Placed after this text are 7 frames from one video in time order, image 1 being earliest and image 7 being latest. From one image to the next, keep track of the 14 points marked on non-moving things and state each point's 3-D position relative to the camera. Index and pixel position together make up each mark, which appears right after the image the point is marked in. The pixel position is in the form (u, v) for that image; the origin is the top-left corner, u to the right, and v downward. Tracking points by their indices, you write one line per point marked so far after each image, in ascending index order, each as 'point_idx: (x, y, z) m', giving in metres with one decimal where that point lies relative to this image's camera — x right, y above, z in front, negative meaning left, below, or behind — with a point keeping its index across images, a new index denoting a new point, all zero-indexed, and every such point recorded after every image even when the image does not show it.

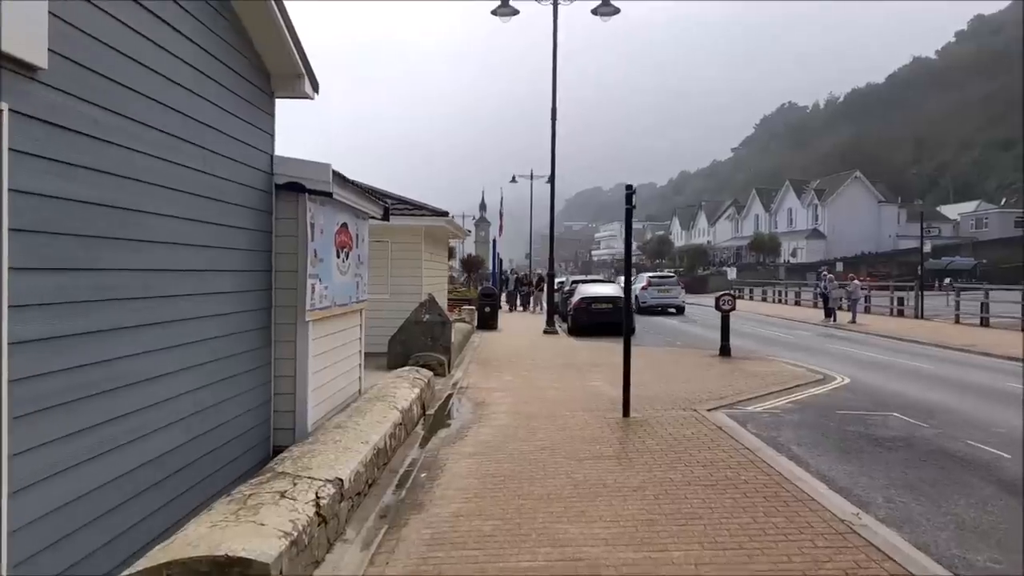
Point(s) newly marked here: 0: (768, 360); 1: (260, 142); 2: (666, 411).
0: (+4.9, -1.4, +14.8) m
1: (-2.2, +1.3, +6.7) m
2: (+1.8, -1.5, +9.0) m
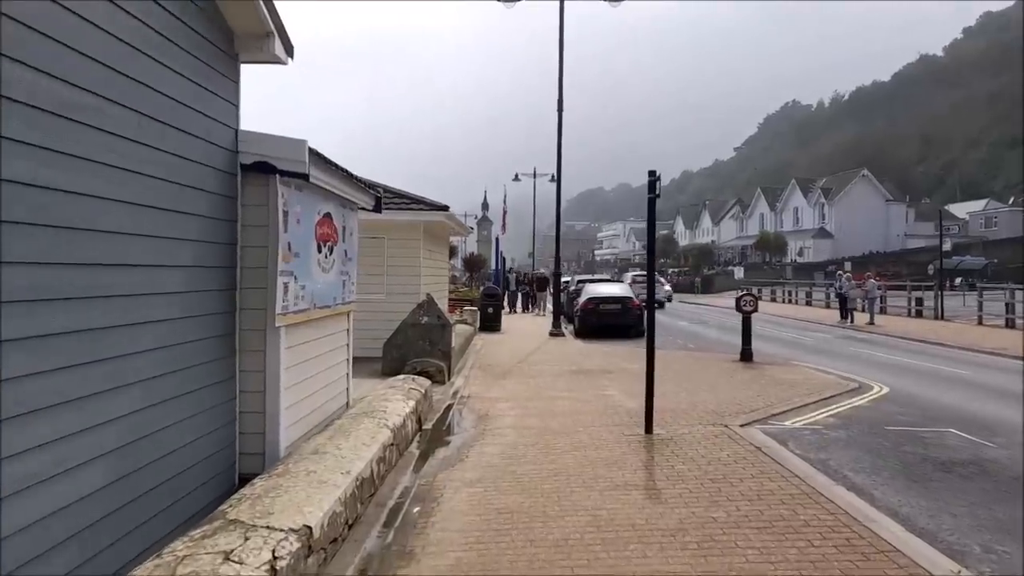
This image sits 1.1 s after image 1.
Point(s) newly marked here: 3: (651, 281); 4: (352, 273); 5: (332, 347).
0: (+5.0, -1.4, +13.7) m
1: (-2.1, +1.3, +5.7) m
2: (+1.9, -1.5, +7.9) m
3: (+1.4, +0.1, +7.9) m
4: (-1.7, +0.2, +8.0) m
5: (-1.8, -0.6, +7.4) m
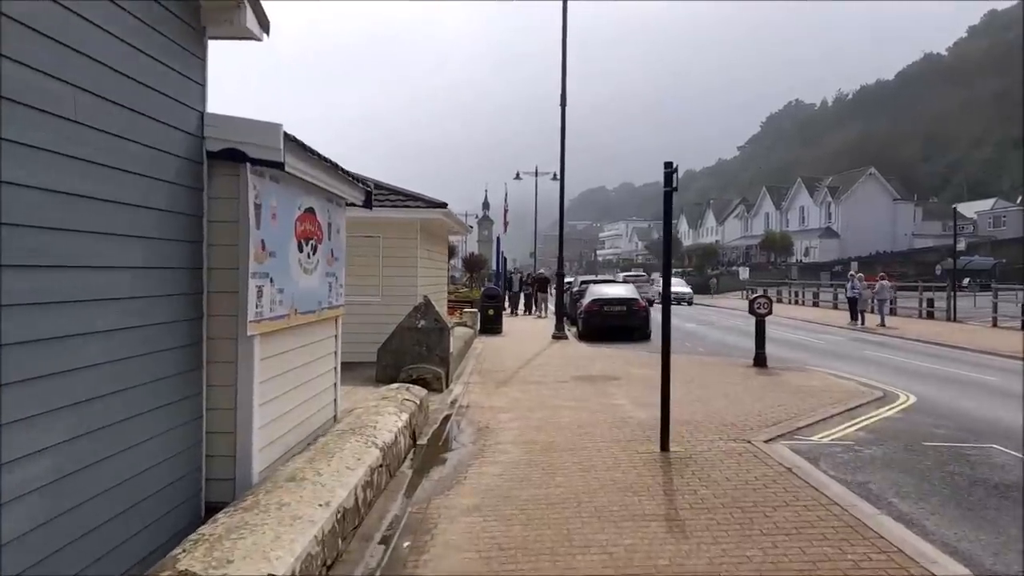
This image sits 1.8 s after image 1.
0: (+5.0, -1.4, +13.0) m
1: (-2.1, +1.2, +5.0) m
2: (+1.9, -1.5, +7.3) m
3: (+1.4, 0.0, +7.2) m
4: (-1.6, +0.1, +7.4) m
5: (-1.7, -0.6, +6.8) m
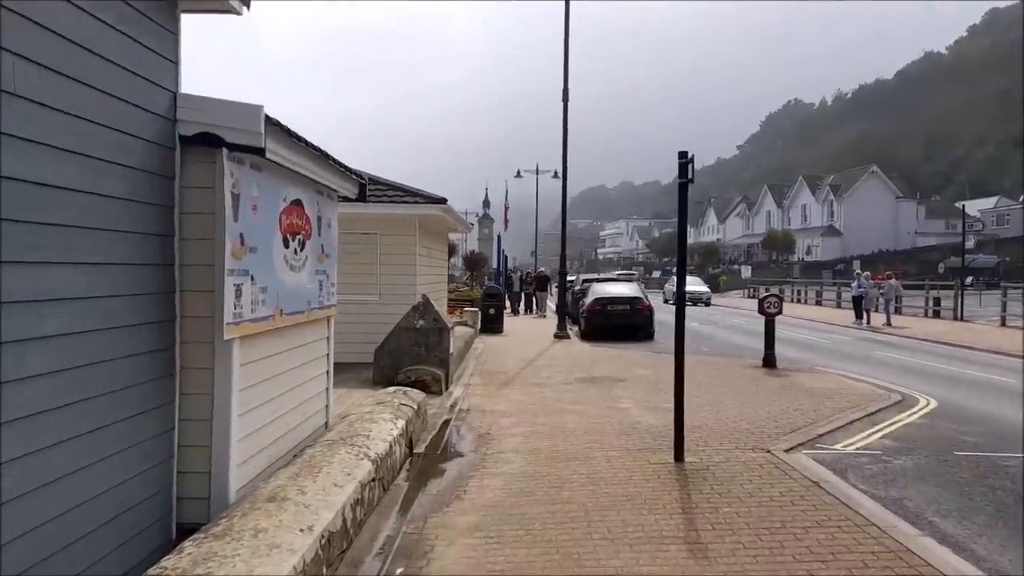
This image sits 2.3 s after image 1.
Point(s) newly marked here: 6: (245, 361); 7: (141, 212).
0: (+5.0, -1.4, +12.6) m
1: (-2.0, +1.2, +4.5) m
2: (+1.9, -1.5, +6.8) m
3: (+1.5, 0.0, +6.7) m
4: (-1.6, +0.1, +6.9) m
5: (-1.7, -0.6, +6.3) m
6: (-1.7, -0.5, +4.9) m
7: (-2.1, +0.4, +4.2) m
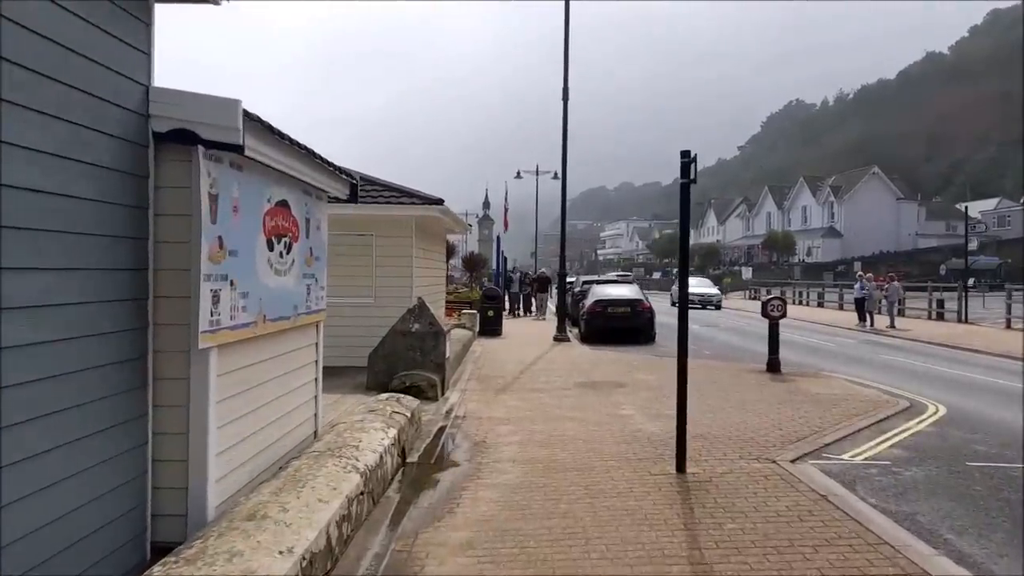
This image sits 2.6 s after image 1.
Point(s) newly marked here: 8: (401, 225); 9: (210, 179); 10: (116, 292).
0: (+5.0, -1.4, +12.3) m
1: (-2.1, +1.2, +4.3) m
2: (+1.9, -1.5, +6.5) m
3: (+1.4, 0.0, +6.5) m
4: (-1.7, +0.1, +6.6) m
5: (-1.7, -0.6, +6.0) m
6: (-1.8, -0.5, +4.7) m
7: (-2.1, +0.4, +4.0) m
8: (-1.8, +1.0, +12.6) m
9: (-1.7, +0.6, +4.4) m
10: (-2.1, 0.0, +4.1) m
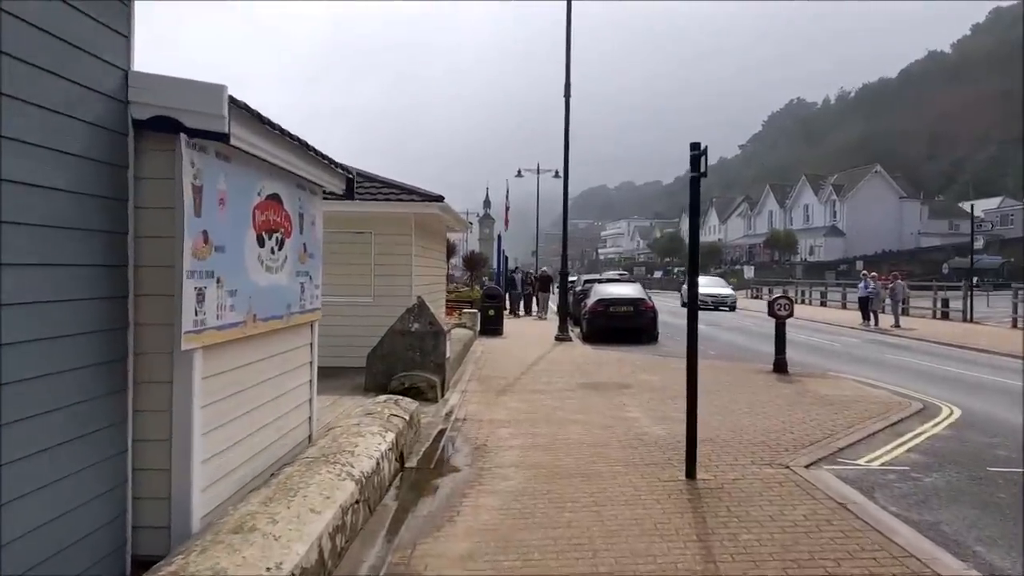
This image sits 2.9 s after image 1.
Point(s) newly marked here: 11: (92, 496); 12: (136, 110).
0: (+5.0, -1.4, +12.0) m
1: (-2.1, +1.2, +4.0) m
2: (+1.9, -1.5, +6.3) m
3: (+1.4, 0.0, +6.2) m
4: (-1.6, +0.1, +6.4) m
5: (-1.7, -0.6, +5.8) m
6: (-1.7, -0.5, +4.4) m
7: (-2.1, +0.4, +3.7) m
8: (-1.8, +1.1, +12.3) m
9: (-1.7, +0.6, +4.2) m
10: (-2.1, 0.0, +3.8) m
11: (-2.1, -1.0, +3.8) m
12: (-2.0, +0.9, +4.0) m
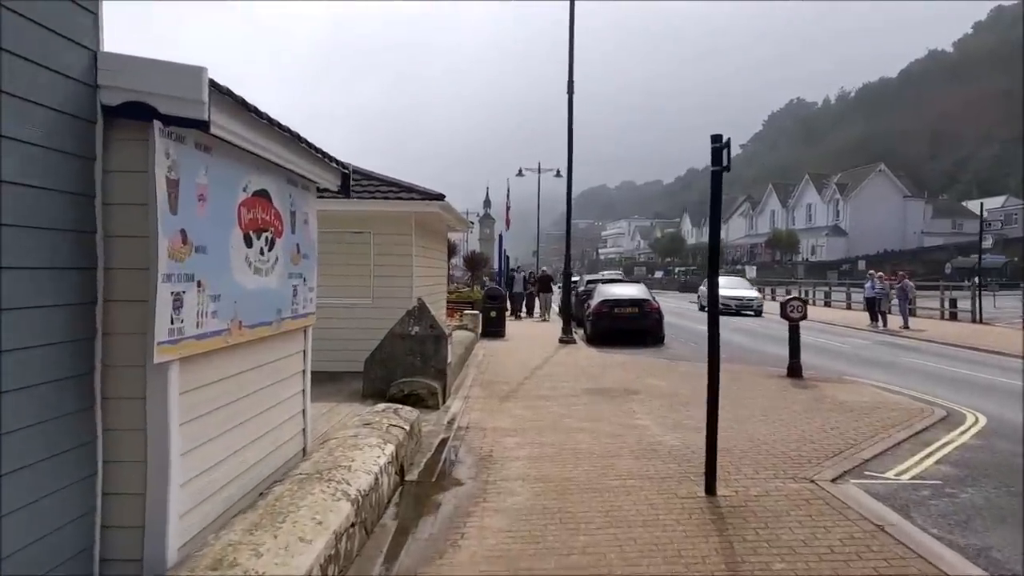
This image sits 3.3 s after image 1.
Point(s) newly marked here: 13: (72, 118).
0: (+5.1, -1.4, +11.6) m
1: (-2.0, +1.2, +3.6) m
2: (+2.0, -1.5, +5.8) m
3: (+1.5, 0.0, +5.8) m
4: (-1.6, +0.1, +6.0) m
5: (-1.7, -0.6, +5.3) m
6: (-1.7, -0.5, +4.0) m
7: (-2.0, +0.4, +3.3) m
8: (-1.7, +1.0, +11.9) m
9: (-1.7, +0.6, +3.7) m
10: (-2.0, 0.0, +3.4) m
11: (-2.0, -1.1, +3.4) m
12: (-1.9, +0.9, +3.6) m
13: (-2.0, +0.8, +3.5) m
